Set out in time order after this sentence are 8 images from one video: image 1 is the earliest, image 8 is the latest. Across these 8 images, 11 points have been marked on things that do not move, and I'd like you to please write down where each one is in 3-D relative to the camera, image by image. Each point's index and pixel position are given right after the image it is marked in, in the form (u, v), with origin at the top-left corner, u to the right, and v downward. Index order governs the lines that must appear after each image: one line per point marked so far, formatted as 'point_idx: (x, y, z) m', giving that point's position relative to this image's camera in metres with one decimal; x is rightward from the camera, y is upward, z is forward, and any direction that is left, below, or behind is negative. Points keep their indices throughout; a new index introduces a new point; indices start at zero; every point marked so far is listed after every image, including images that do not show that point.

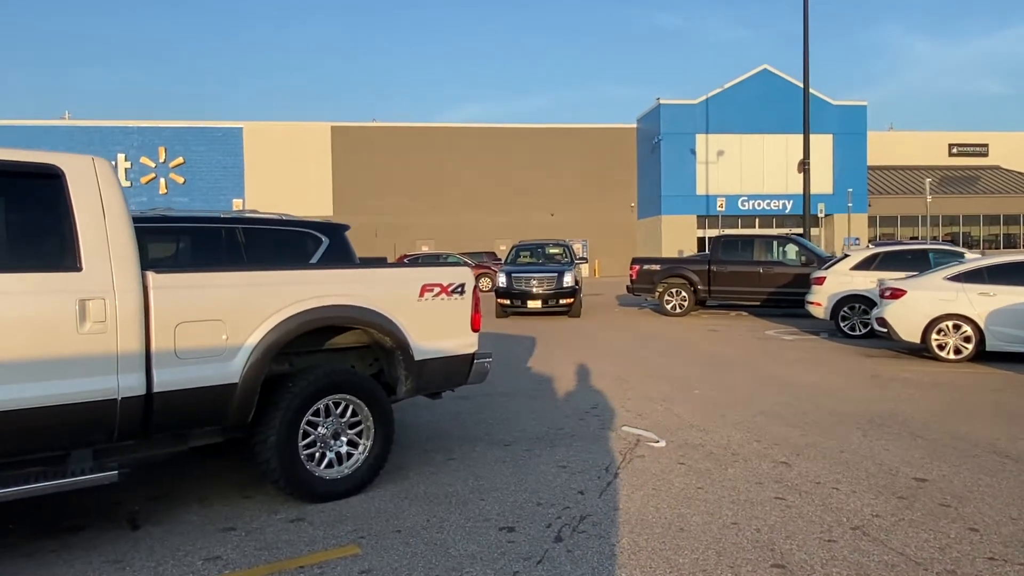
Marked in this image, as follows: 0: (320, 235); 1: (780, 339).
0: (-1.9, +0.5, +7.5) m
1: (+4.9, -0.9, +14.1) m
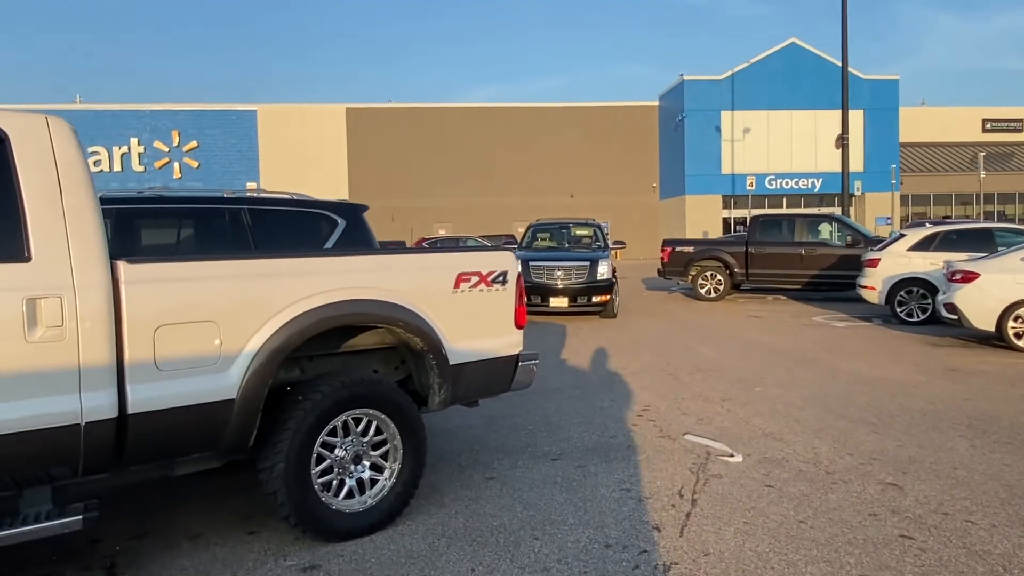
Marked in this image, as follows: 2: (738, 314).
0: (-1.5, +0.6, +6.7) m
1: (+5.4, -0.6, +13.1) m
2: (+4.5, -0.5, +15.2) m
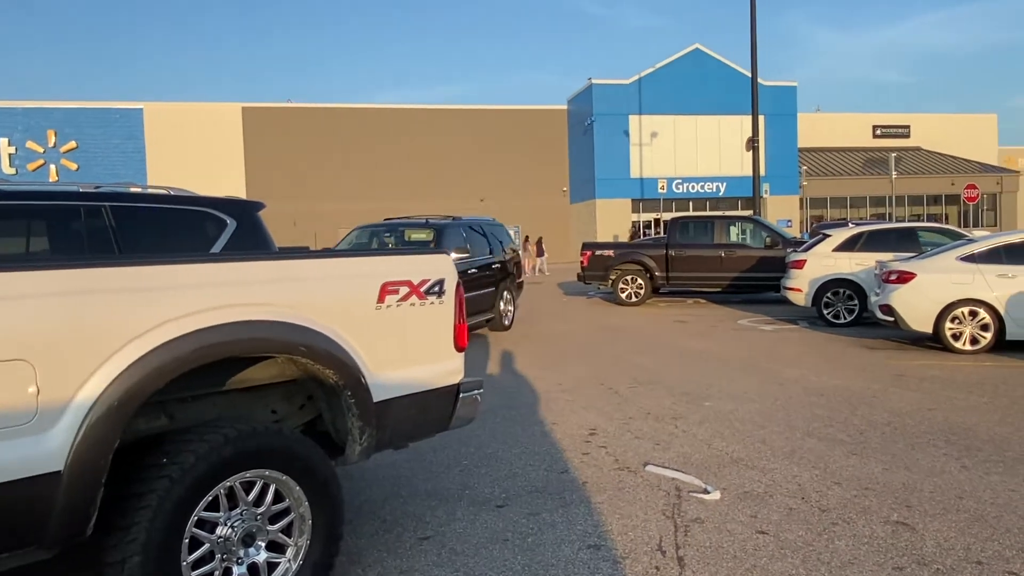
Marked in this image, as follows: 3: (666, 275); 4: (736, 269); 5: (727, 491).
0: (-2.1, +0.5, +5.5) m
1: (+4.1, -0.7, +12.7) m
2: (+2.9, -0.6, +14.7) m
3: (+3.4, +0.3, +17.1) m
4: (+4.8, +0.4, +16.5) m
5: (+1.3, -1.2, +4.6) m
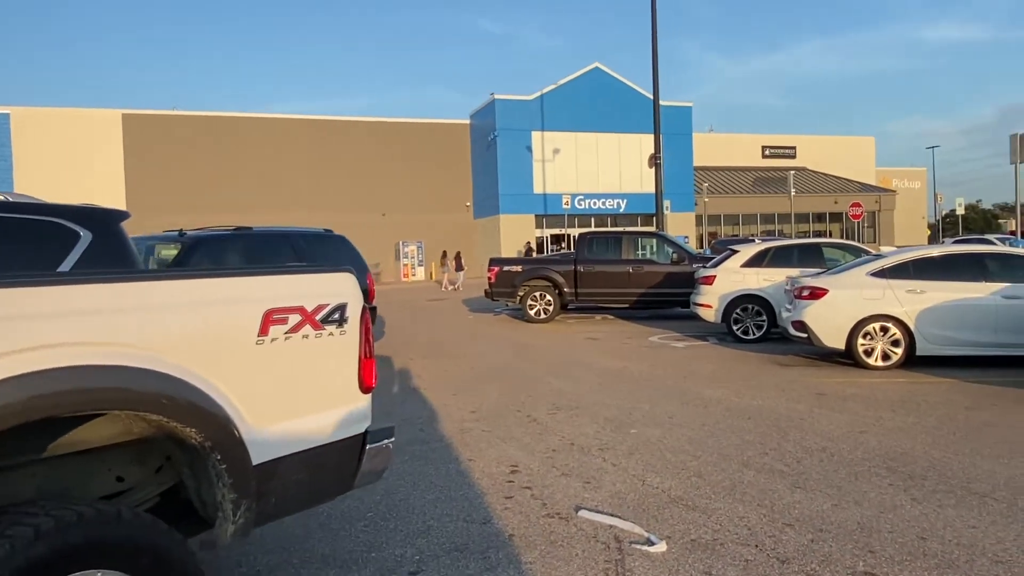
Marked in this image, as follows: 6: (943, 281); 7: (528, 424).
0: (-2.6, +0.4, +4.6) m
1: (+2.6, -0.9, +12.4) m
2: (+1.1, -0.9, +14.3) m
3: (+1.4, -0.1, +16.7) m
4: (+2.8, +0.1, +16.4) m
5: (+0.8, -1.3, +4.0) m
6: (+5.3, +0.1, +9.4) m
7: (+0.1, -1.2, +7.1) m
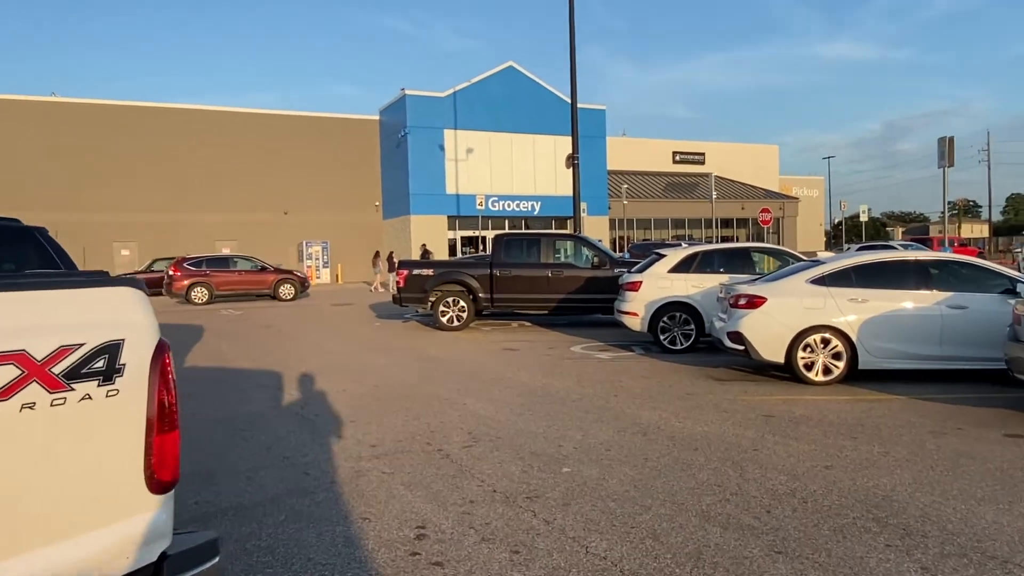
0: (-3.0, +0.3, +3.1) m
1: (+1.2, -1.0, +11.5) m
2: (-0.4, -1.0, +13.2) m
3: (-0.4, -0.2, +15.6) m
4: (+1.0, 0.0, +15.4) m
5: (+0.5, -1.4, +2.9) m
6: (+4.3, 0.0, +8.8) m
7: (-0.6, -1.3, +5.9) m
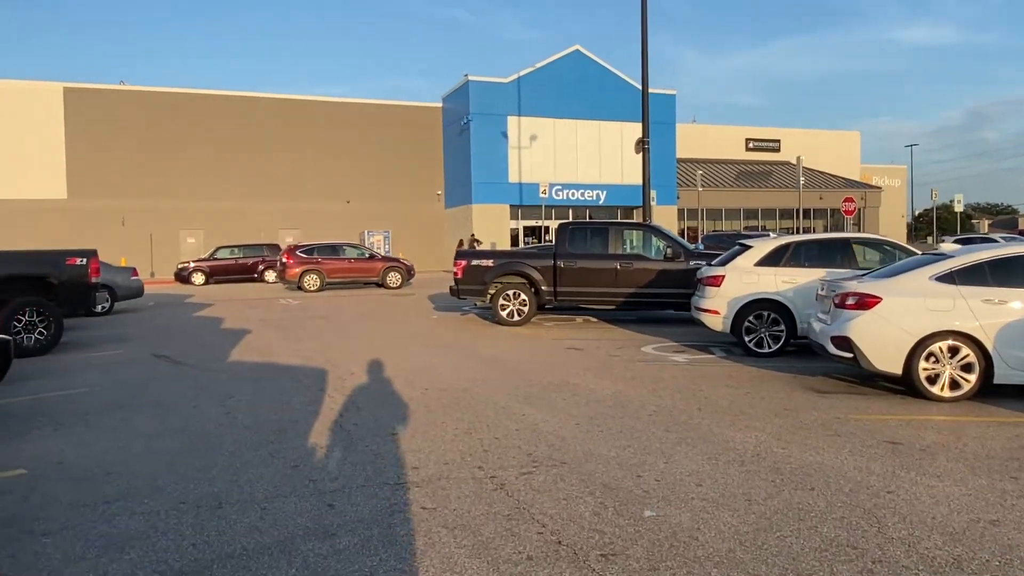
0: (-2.8, +0.3, +2.2) m
1: (+2.1, -1.0, +10.3) m
2: (+0.6, -0.9, +12.1) m
3: (+0.8, 0.0, +14.5) m
4: (+2.2, +0.1, +14.2) m
5: (+0.7, -1.4, +1.8) m
6: (+4.9, 0.0, +7.4) m
7: (-0.1, -1.3, +4.8) m
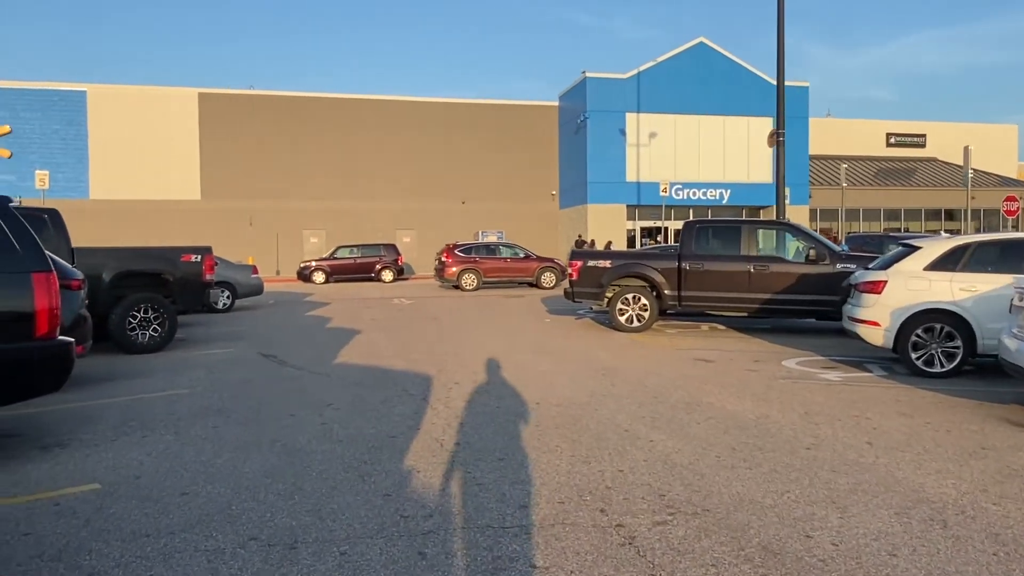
0: (-2.4, +0.4, +1.6) m
1: (+3.5, -1.0, +8.9) m
2: (+2.3, -0.9, +10.9) m
3: (+2.9, -0.1, +13.3) m
4: (+4.3, 0.0, +12.8) m
5: (+0.9, -1.4, +0.8) m
6: (+5.9, -0.1, +5.6) m
7: (+0.5, -1.3, +3.8) m
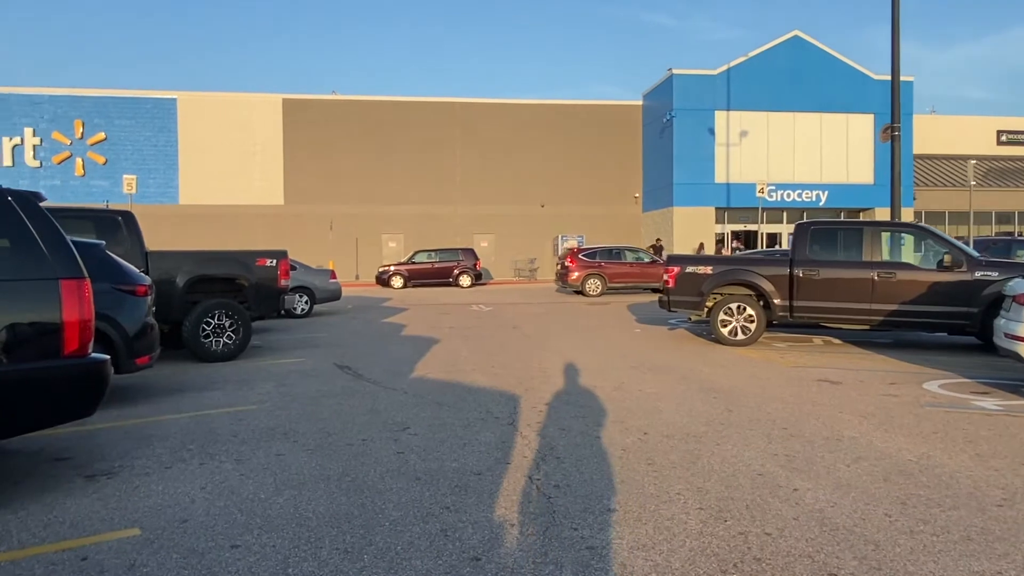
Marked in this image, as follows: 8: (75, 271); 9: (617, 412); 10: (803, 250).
0: (-2.1, +0.3, +0.9) m
1: (+4.5, -1.2, +7.5) m
2: (+3.5, -1.0, +9.6) m
3: (+4.3, -0.3, +12.0) m
4: (+5.6, -0.2, +11.3) m
5: (+1.1, -1.5, -0.3) m
6: (+6.6, -0.2, +4.0) m
7: (+1.0, -1.4, +2.8) m
8: (-2.4, +0.1, +4.3) m
9: (+1.0, -1.2, +7.3) m
10: (+4.5, +0.6, +12.0) m
